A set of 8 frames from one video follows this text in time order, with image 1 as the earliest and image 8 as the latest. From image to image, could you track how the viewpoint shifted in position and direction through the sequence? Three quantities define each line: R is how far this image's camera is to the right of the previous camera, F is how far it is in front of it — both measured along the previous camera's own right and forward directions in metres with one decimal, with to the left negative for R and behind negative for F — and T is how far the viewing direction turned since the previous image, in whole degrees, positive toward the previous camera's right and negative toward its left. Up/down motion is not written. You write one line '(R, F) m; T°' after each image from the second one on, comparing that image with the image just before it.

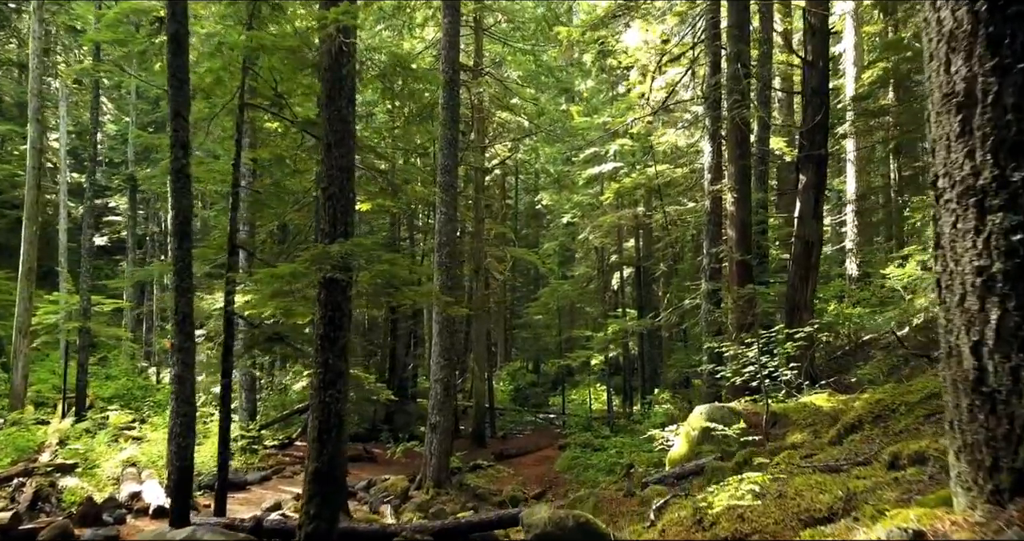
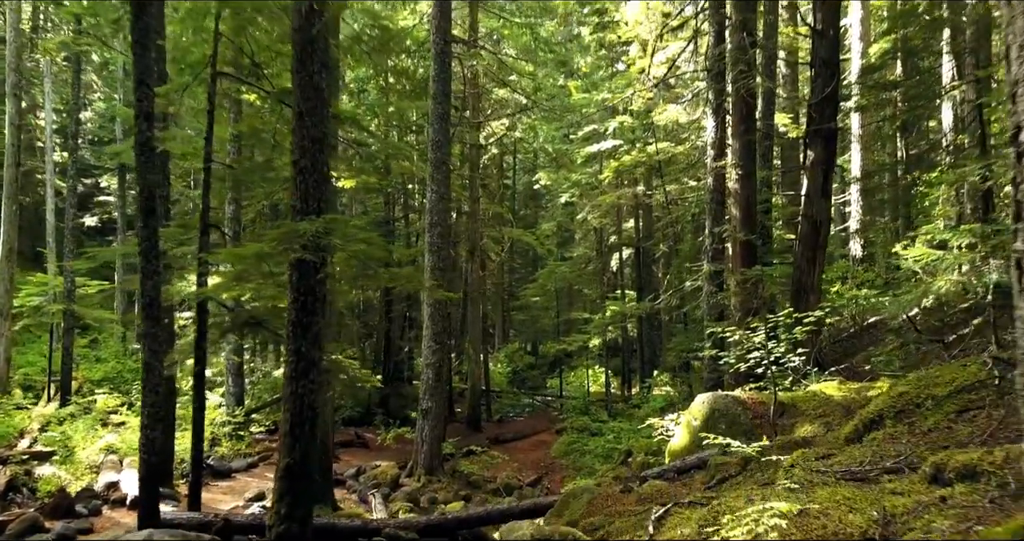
(+0.1, +0.5) m; 0°
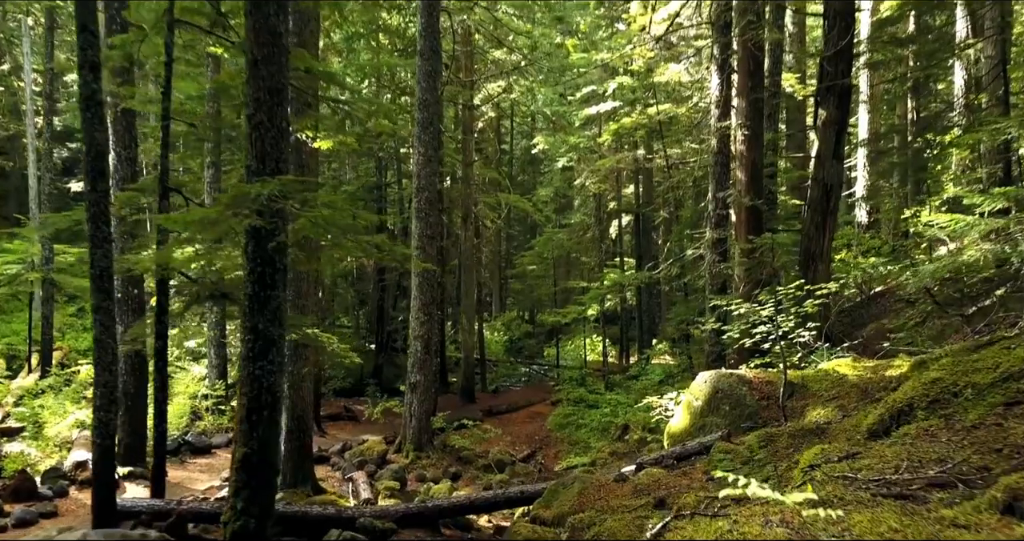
(+0.1, +0.6) m; 0°
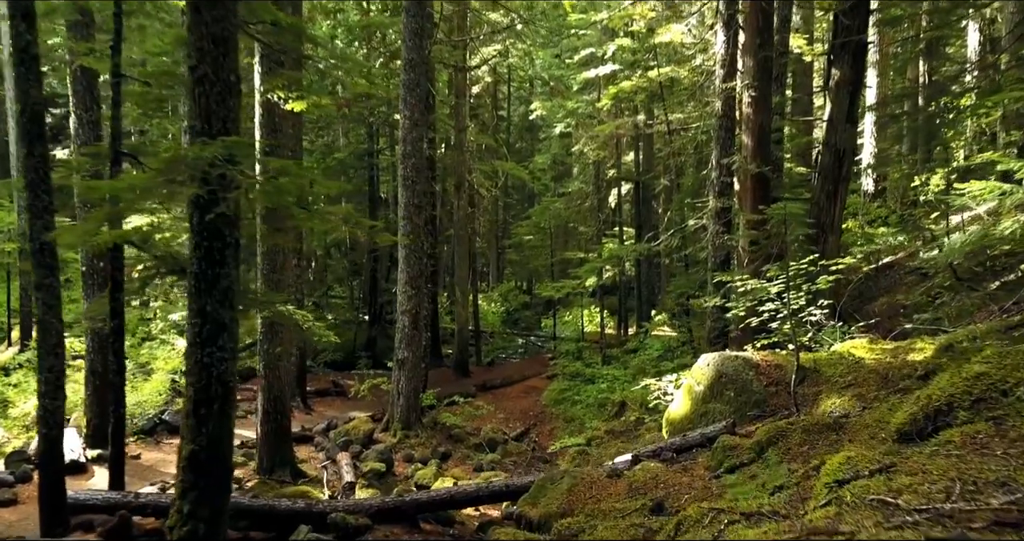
(+0.1, +0.6) m; 0°
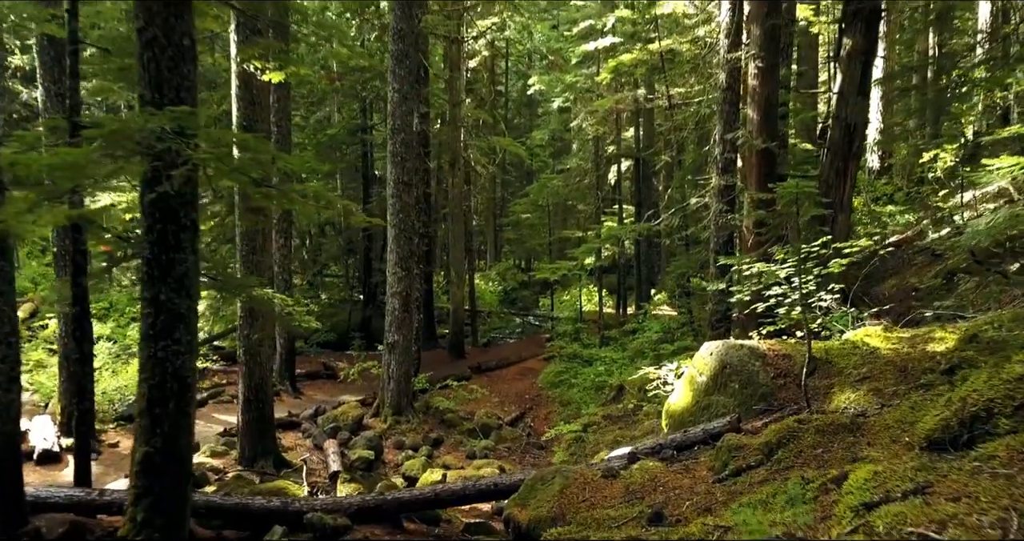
(+0.1, +0.4) m; 0°
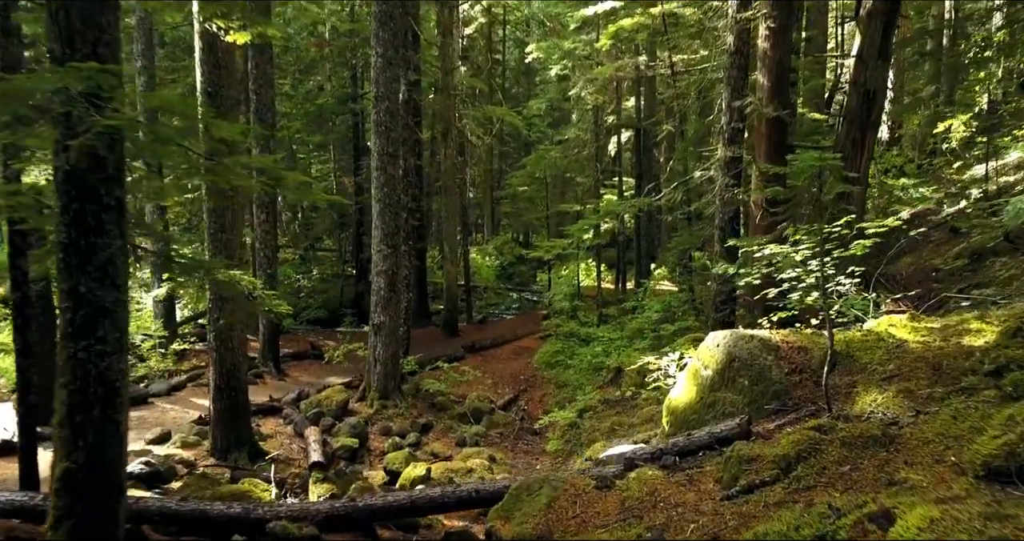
(+0.1, +0.6) m; 0°
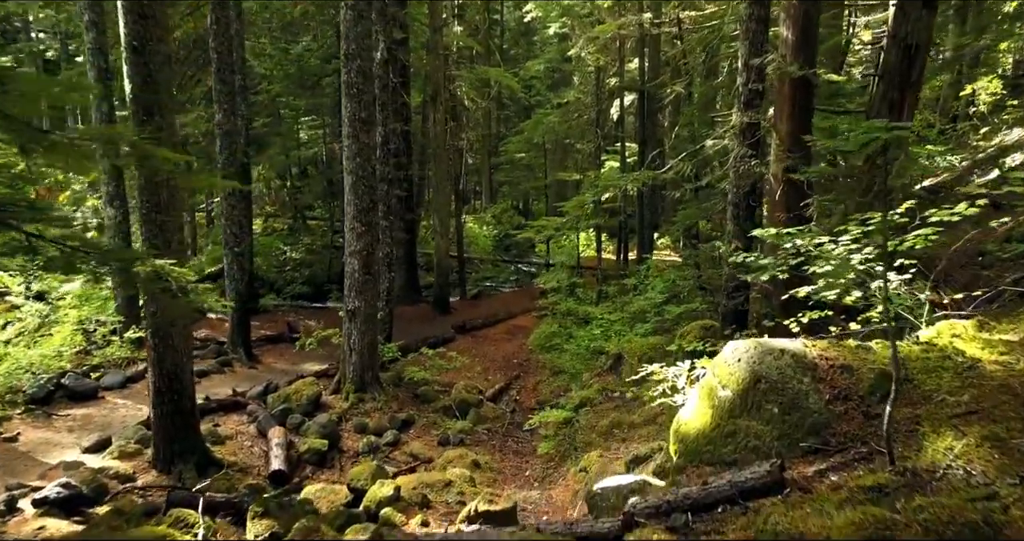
(+0.2, +1.1) m; 0°
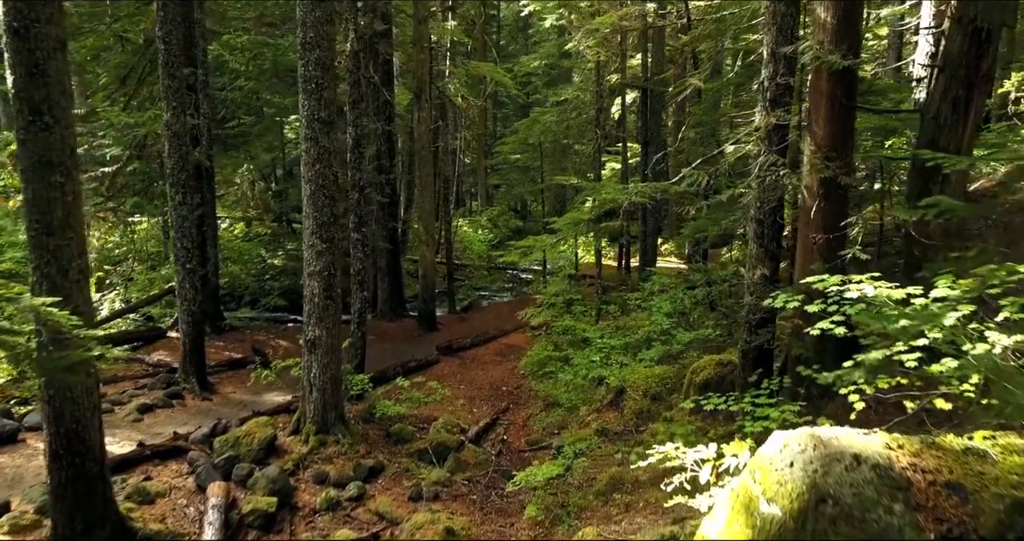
(+0.2, +1.3) m; 0°
